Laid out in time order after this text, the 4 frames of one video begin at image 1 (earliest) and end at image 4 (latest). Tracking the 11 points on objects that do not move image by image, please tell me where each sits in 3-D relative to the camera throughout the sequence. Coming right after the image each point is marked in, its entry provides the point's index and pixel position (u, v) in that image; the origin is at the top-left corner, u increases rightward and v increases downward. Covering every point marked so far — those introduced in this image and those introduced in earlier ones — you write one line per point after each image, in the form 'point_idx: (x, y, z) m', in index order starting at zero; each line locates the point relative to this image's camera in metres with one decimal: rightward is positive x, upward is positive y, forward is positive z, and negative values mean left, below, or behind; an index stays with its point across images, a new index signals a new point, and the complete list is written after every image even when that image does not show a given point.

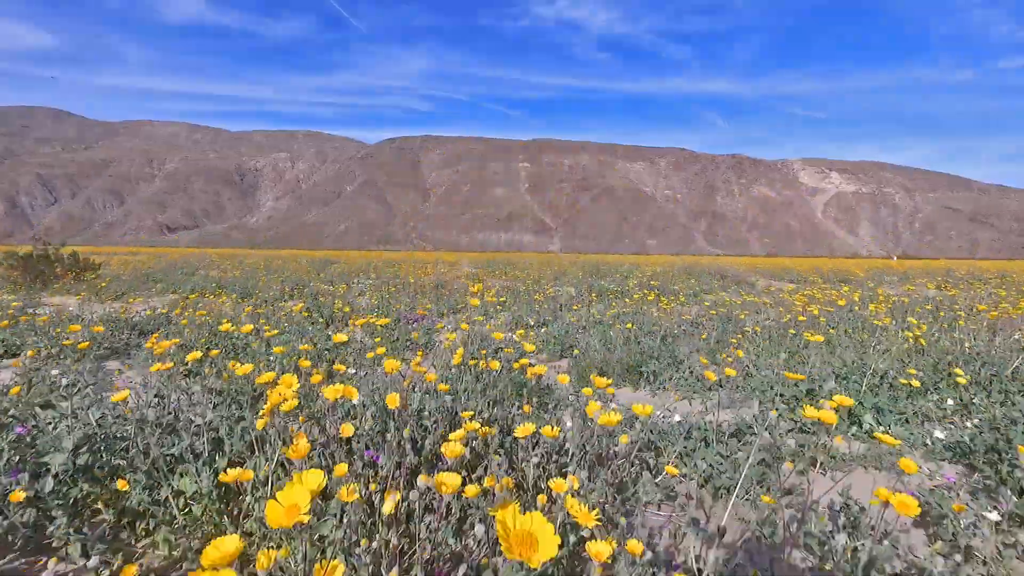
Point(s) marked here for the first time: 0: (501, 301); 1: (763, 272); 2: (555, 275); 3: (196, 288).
0: (-0.2, -0.2, +9.1) m
1: (+7.2, +0.4, +18.4) m
2: (+1.1, +0.3, +16.2) m
3: (-6.2, 0.0, +12.3) m
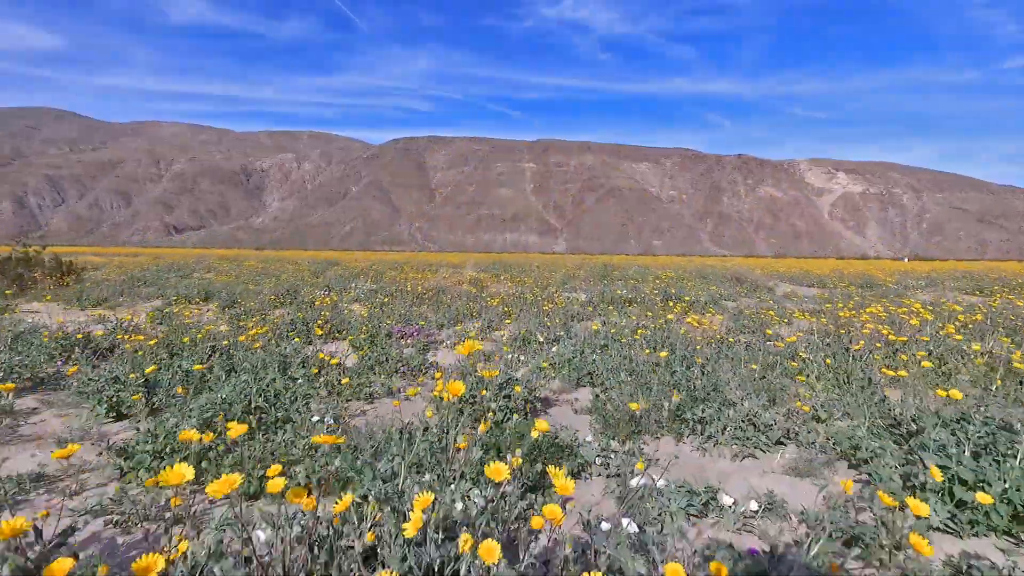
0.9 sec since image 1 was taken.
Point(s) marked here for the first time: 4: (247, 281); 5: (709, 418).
0: (-0.1, -0.3, +8.3) m
1: (+7.4, +0.3, +17.6) m
2: (+1.2, +0.2, +15.4) m
3: (-6.1, -0.1, +11.6) m
4: (-6.6, +0.1, +15.9) m
5: (+0.9, -0.6, +2.9) m
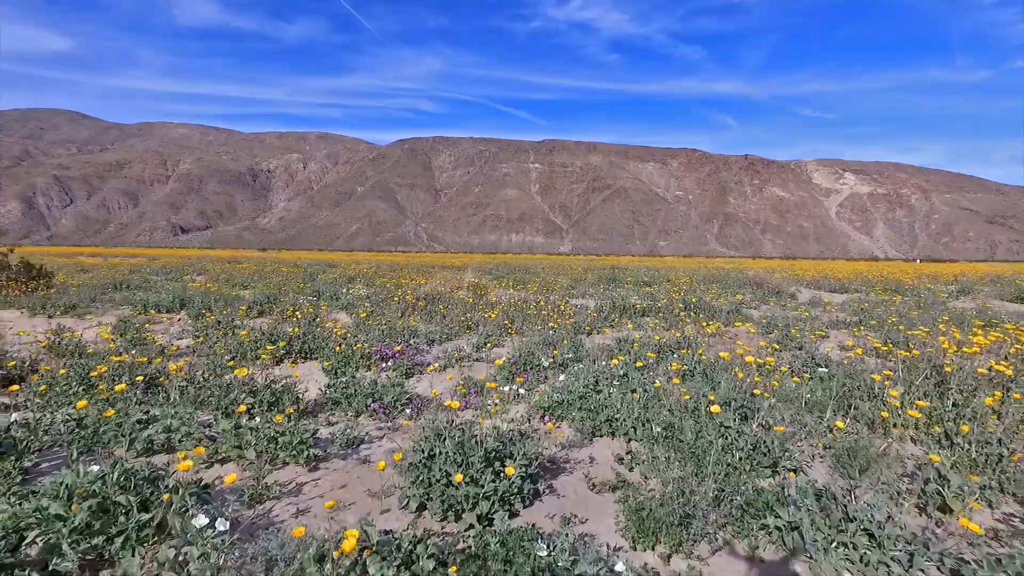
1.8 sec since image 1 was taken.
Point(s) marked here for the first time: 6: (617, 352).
0: (-0.1, -0.4, +7.4) m
1: (+7.5, +0.2, +16.6) m
2: (+1.3, +0.1, +14.4) m
3: (-6.1, -0.2, +10.7) m
4: (-6.5, 0.0, +15.0) m
5: (+0.9, -0.7, +1.9) m
6: (+0.9, -0.6, +5.5) m
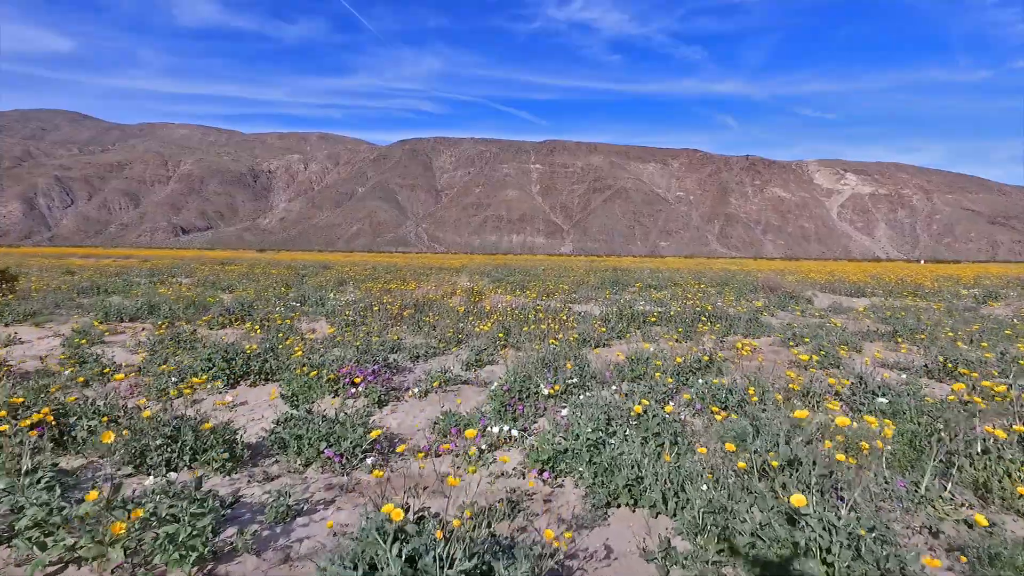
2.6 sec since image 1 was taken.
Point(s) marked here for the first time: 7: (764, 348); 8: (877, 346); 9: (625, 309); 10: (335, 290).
0: (-0.1, -0.5, +6.6) m
1: (+7.4, +0.1, +15.7) m
2: (+1.3, 0.0, +13.6) m
3: (-6.1, -0.3, +9.9) m
4: (-6.5, -0.1, +14.2) m
5: (+0.8, -0.8, +1.1) m
6: (+0.9, -0.6, +4.7) m
7: (+2.6, -0.6, +6.5) m
8: (+4.0, -0.6, +7.0) m
9: (+1.6, -0.3, +9.1) m
10: (-3.7, 0.0, +13.3) m
